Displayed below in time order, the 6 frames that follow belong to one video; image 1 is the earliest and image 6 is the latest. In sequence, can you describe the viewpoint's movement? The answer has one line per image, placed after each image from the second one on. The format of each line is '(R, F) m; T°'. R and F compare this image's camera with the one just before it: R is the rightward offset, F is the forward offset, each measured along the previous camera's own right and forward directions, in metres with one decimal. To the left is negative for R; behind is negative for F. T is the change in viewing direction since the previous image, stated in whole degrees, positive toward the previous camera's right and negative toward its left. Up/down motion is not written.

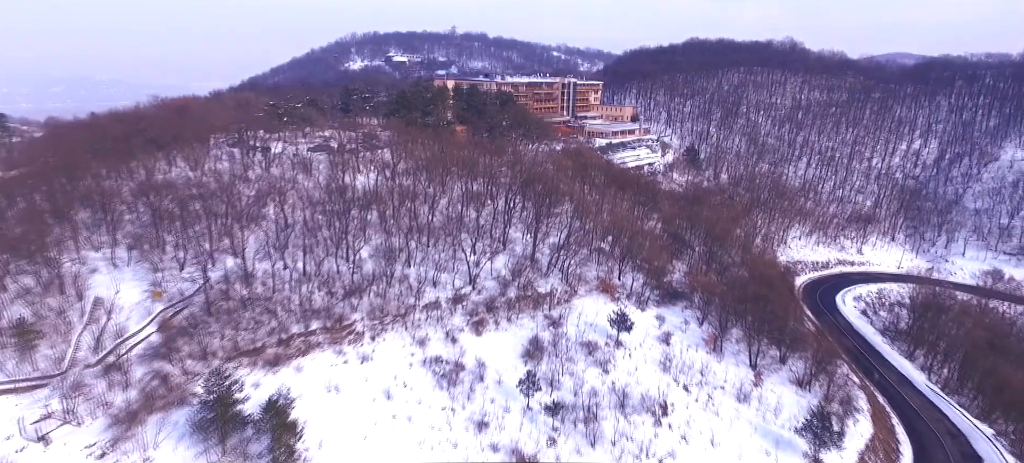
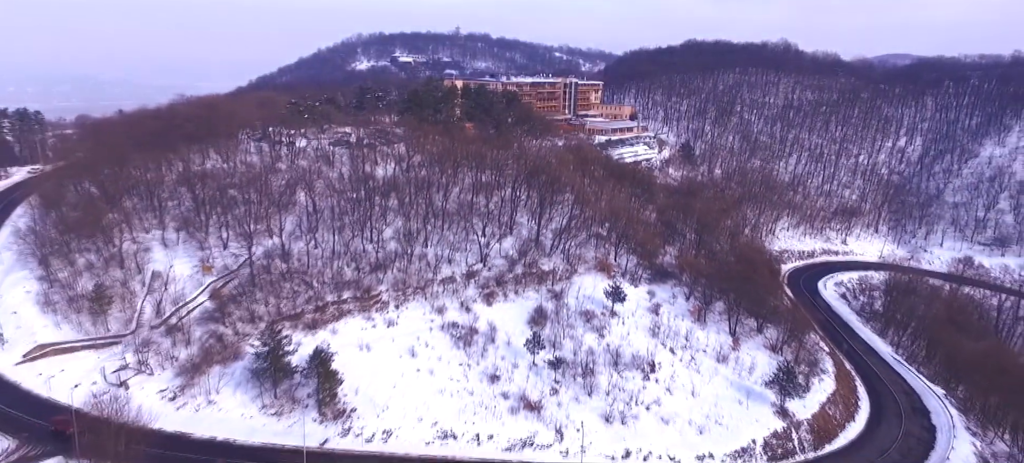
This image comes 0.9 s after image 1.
(-0.2, -2.5) m; 0°
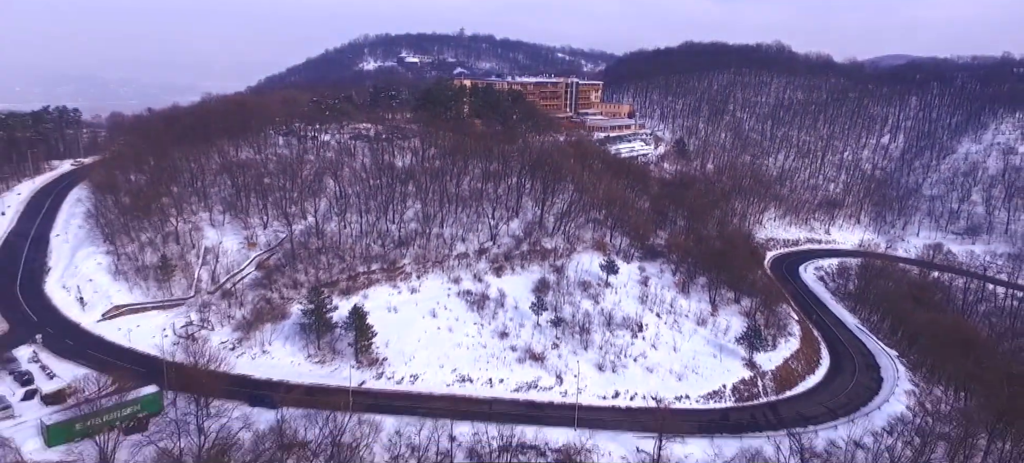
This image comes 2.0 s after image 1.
(-0.2, -3.0) m; 0°
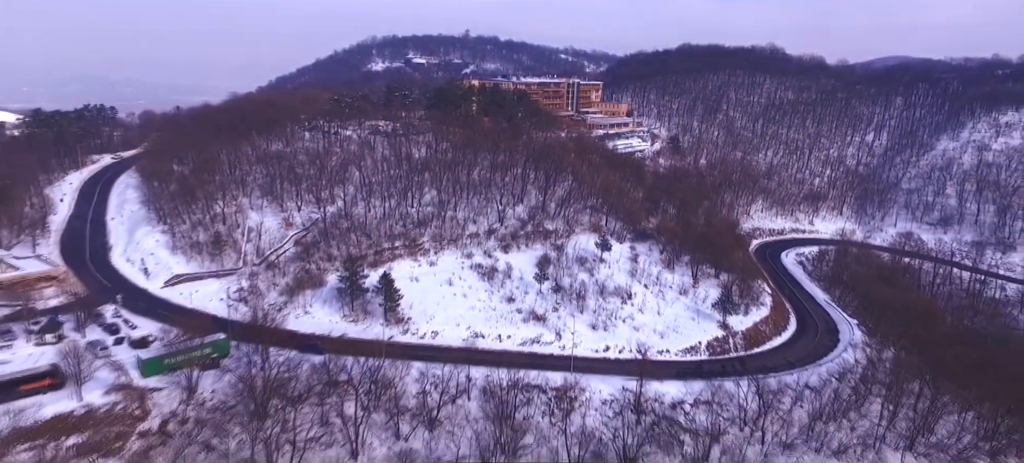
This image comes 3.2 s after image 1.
(-0.2, -3.4) m; 0°
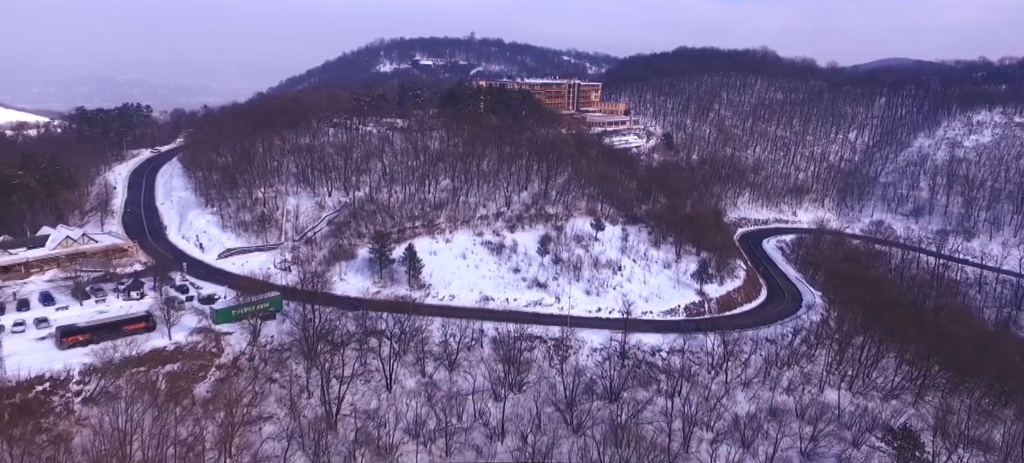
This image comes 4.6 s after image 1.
(-0.2, -3.9) m; 0°
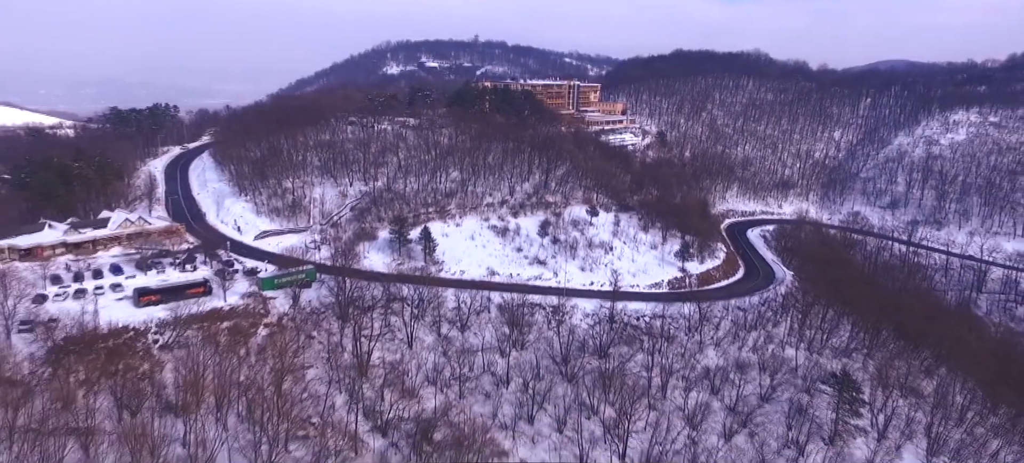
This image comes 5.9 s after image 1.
(0.0, -3.6) m; 0°
